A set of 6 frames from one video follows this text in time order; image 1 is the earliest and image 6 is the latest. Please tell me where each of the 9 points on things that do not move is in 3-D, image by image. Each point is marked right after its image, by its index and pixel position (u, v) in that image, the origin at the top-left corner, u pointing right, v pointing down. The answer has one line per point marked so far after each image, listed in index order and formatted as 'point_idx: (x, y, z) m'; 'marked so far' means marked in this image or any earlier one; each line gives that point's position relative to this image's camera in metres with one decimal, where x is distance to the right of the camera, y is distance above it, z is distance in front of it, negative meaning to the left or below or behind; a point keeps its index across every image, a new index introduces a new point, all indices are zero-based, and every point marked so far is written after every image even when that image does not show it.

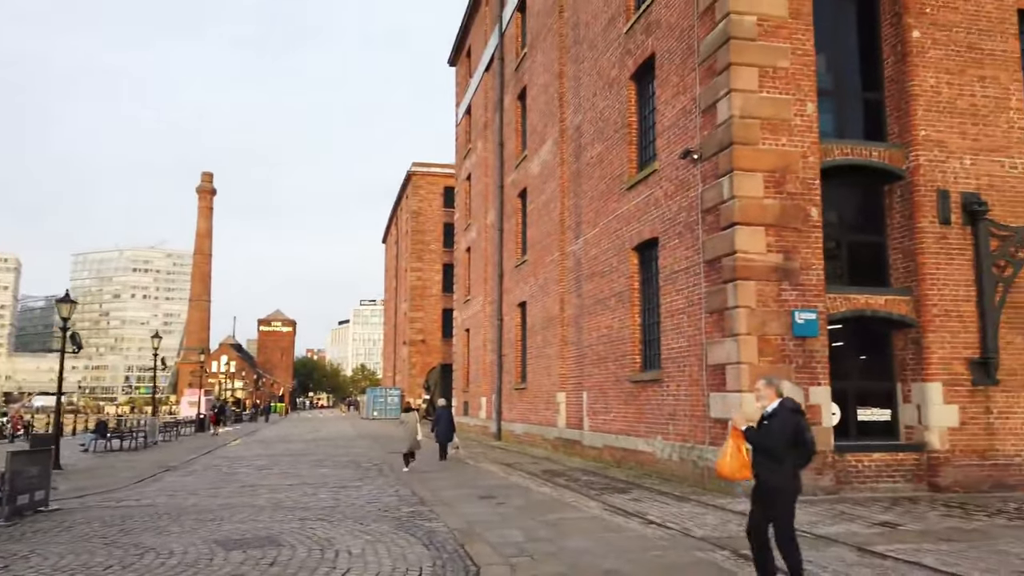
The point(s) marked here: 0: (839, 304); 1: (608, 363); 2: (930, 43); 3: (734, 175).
0: (+4.9, -0.2, +11.1) m
1: (+2.0, -1.6, +15.5) m
2: (+6.5, +3.8, +11.5) m
3: (+3.3, +1.7, +10.8) m
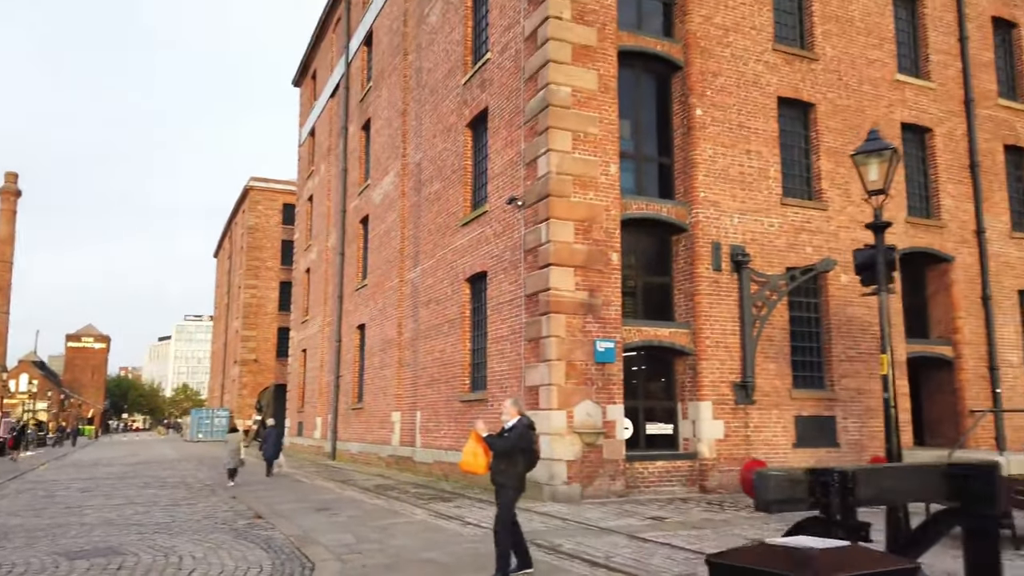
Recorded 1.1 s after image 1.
0: (+2.2, -0.8, +13.1) m
1: (-1.6, -2.2, +16.7) m
2: (+3.7, +3.2, +14.0) m
3: (+0.7, +1.1, +12.6) m
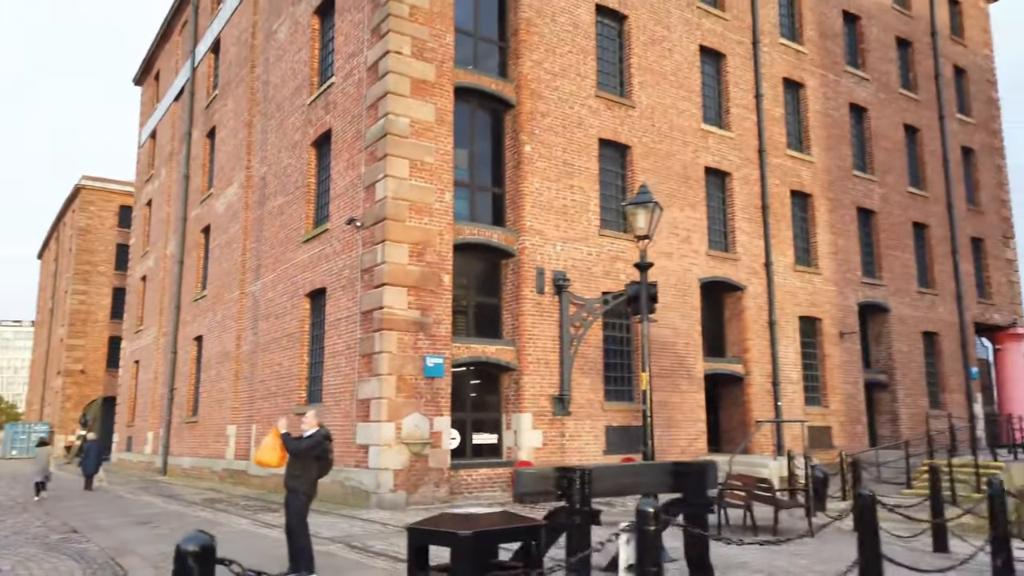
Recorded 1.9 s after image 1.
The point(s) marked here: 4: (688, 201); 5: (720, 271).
0: (-0.9, -1.2, +14.1) m
1: (-5.4, -2.5, +16.9) m
2: (+0.5, +2.7, +15.3) m
3: (-2.3, +0.8, +13.3) m
4: (+4.2, +2.1, +17.7) m
5: (+5.1, +0.4, +18.0) m
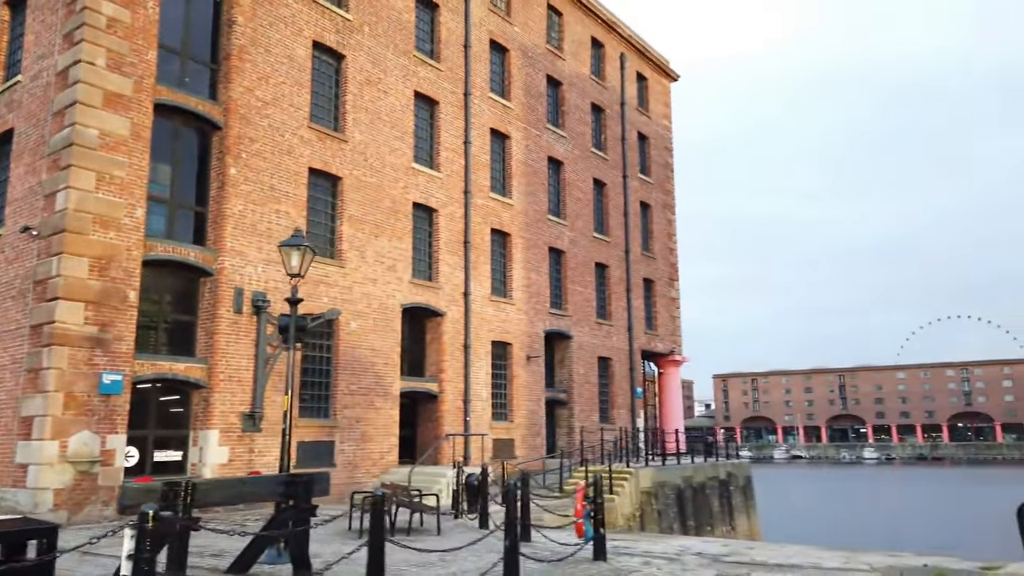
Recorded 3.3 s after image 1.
0: (-7.0, -1.5, +14.1) m
1: (-12.1, -2.6, +15.3) m
2: (-5.7, +2.3, +15.8) m
3: (-7.9, +0.5, +13.0) m
4: (-3.0, +1.4, +19.2) m
5: (-2.4, -0.3, +19.7) m
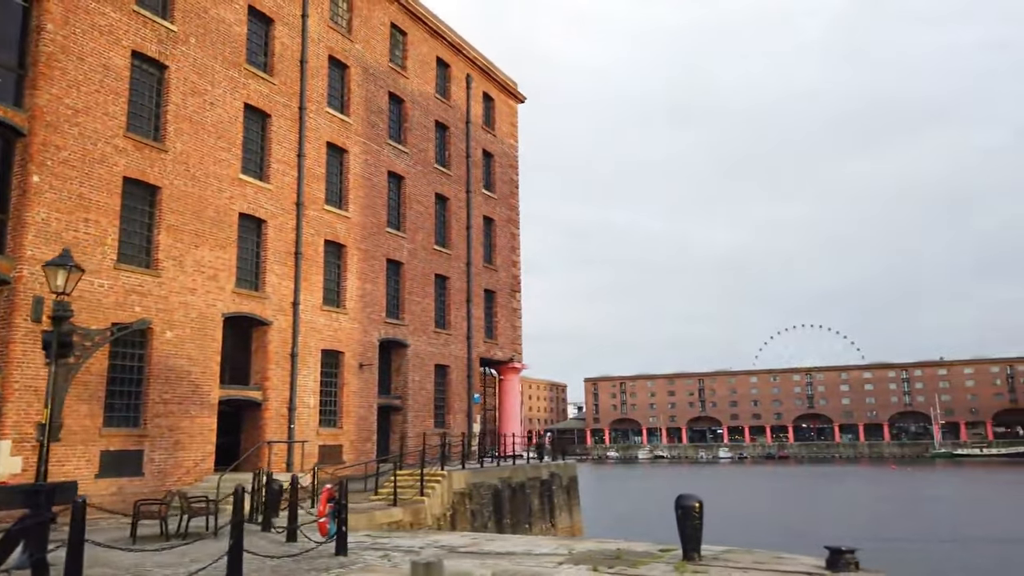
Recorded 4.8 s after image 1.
0: (-10.9, -1.7, +13.8) m
1: (-16.2, -2.6, +14.2) m
2: (-9.9, +2.1, +15.7) m
3: (-11.6, +0.4, +12.6) m
4: (-7.7, +1.2, +19.5) m
5: (-7.2, -0.5, +20.1) m
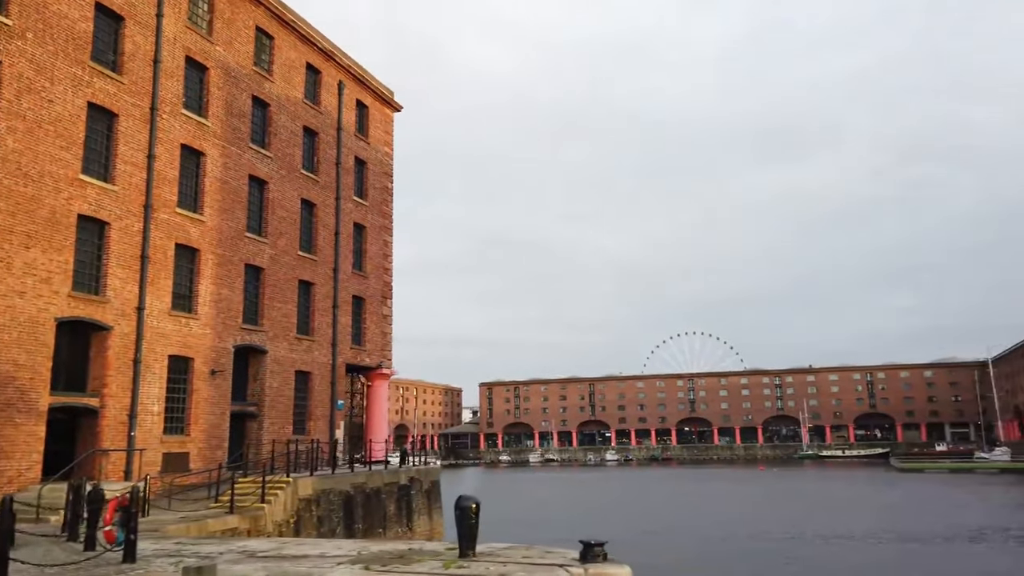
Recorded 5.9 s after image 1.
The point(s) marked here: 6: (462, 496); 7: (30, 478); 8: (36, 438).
0: (-14.2, -1.7, +12.8) m
1: (-19.5, -2.5, +12.5) m
2: (-13.3, +2.1, +14.9) m
3: (-14.6, +0.4, +11.5) m
4: (-11.7, +1.1, +18.9) m
5: (-11.3, -0.6, +19.5) m
6: (-0.7, -2.7, +9.8) m
7: (-11.6, -4.6, +17.8) m
8: (-11.6, -3.7, +18.1) m
